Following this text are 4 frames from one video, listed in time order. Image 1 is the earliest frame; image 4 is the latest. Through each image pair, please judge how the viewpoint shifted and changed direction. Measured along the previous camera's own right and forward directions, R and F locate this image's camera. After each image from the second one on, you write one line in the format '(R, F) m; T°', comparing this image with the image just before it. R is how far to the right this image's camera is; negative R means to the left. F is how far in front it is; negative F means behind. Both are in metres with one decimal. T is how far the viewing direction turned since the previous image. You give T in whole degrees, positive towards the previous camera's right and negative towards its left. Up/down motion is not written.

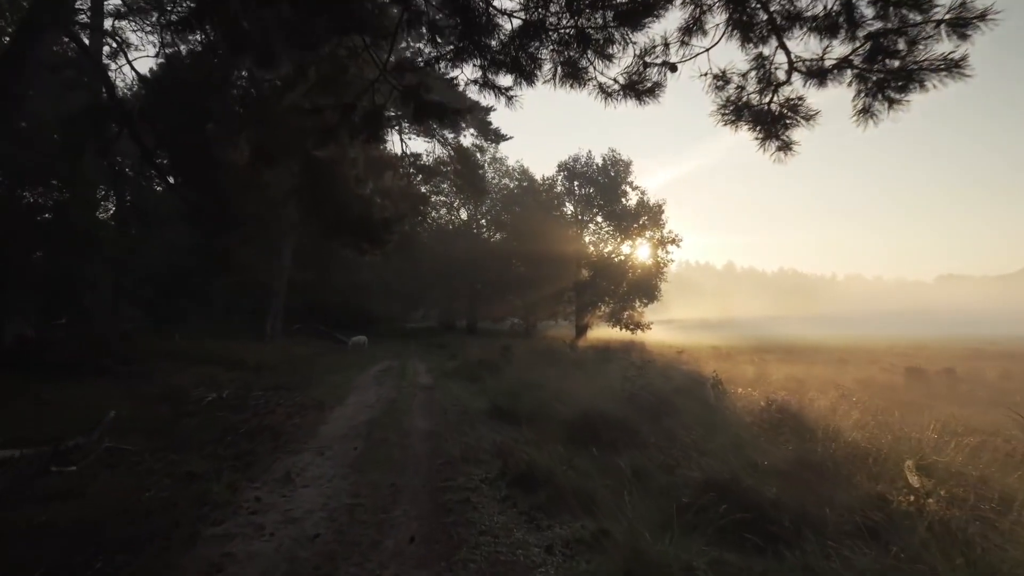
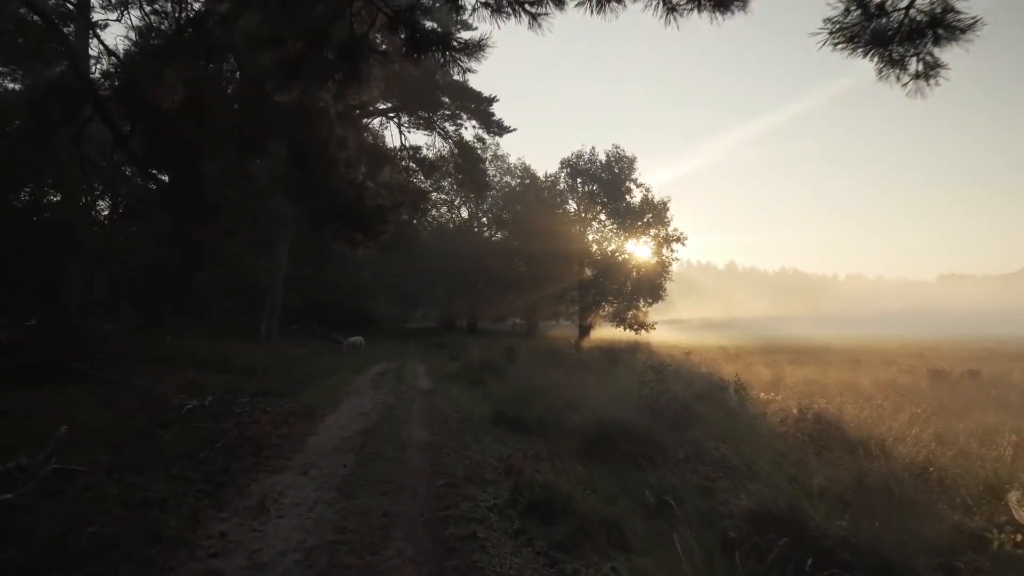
(-0.1, +1.1) m; 0°
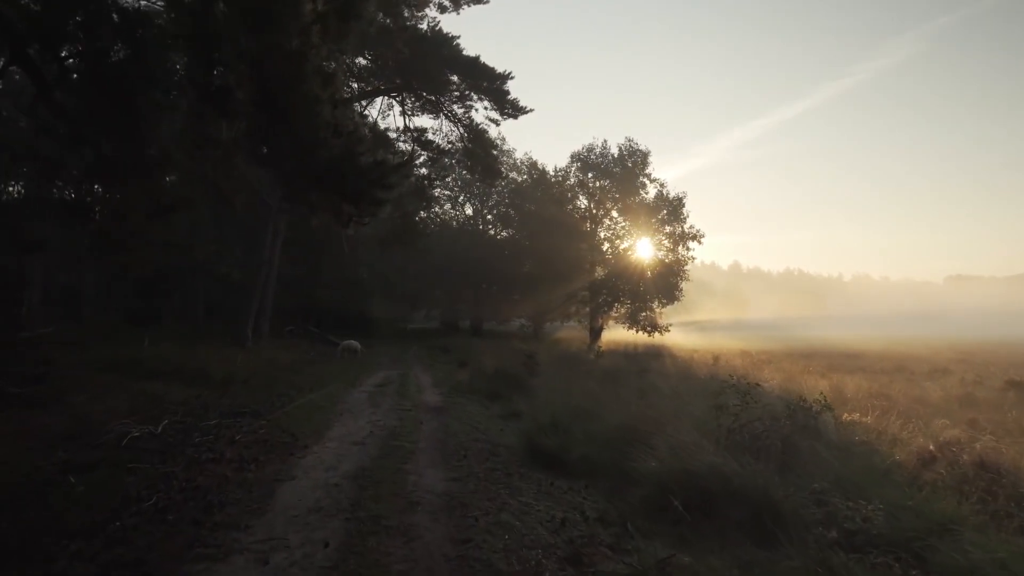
(-0.6, +2.7) m; 0°
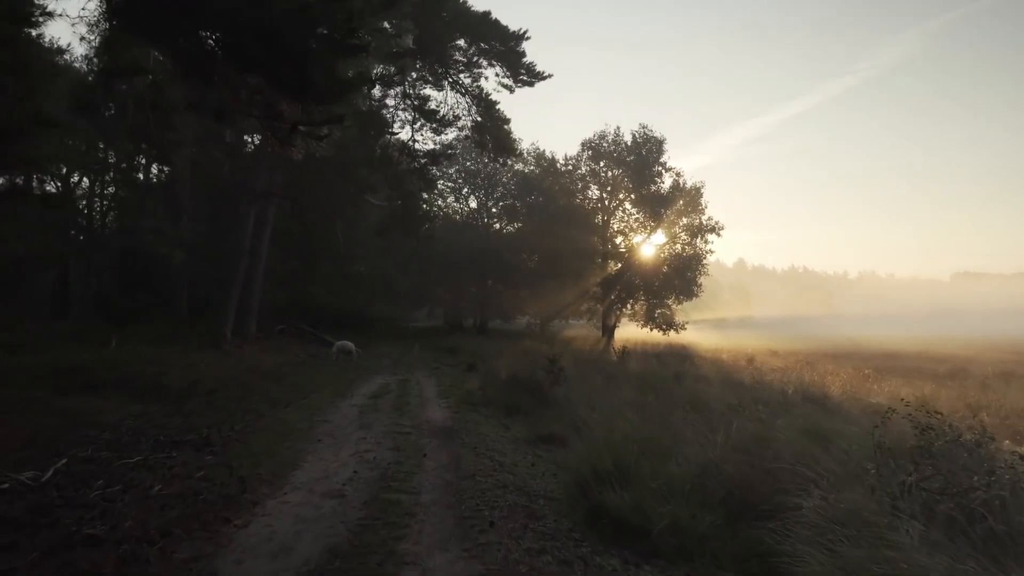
(-0.5, +3.1) m; 0°
